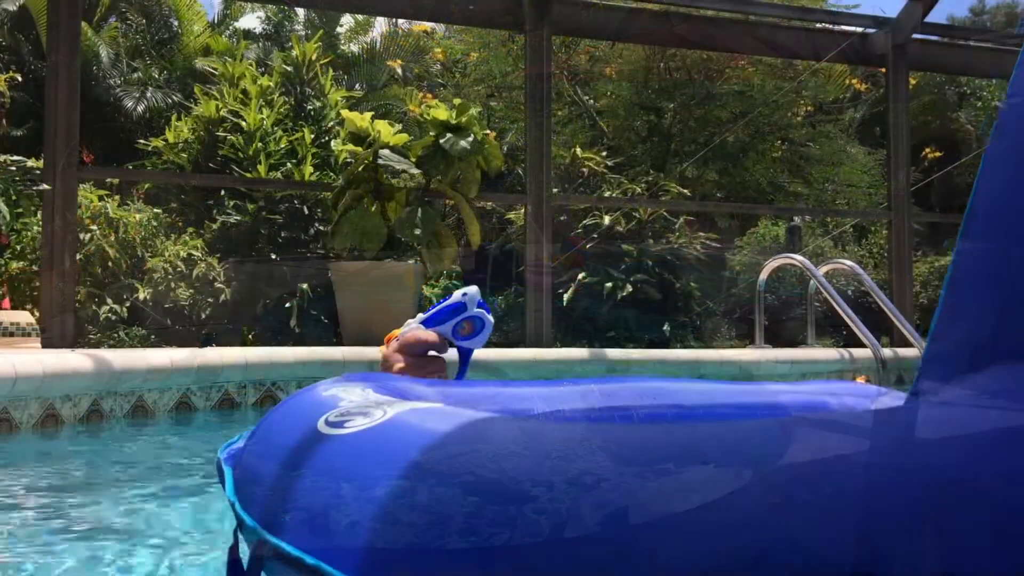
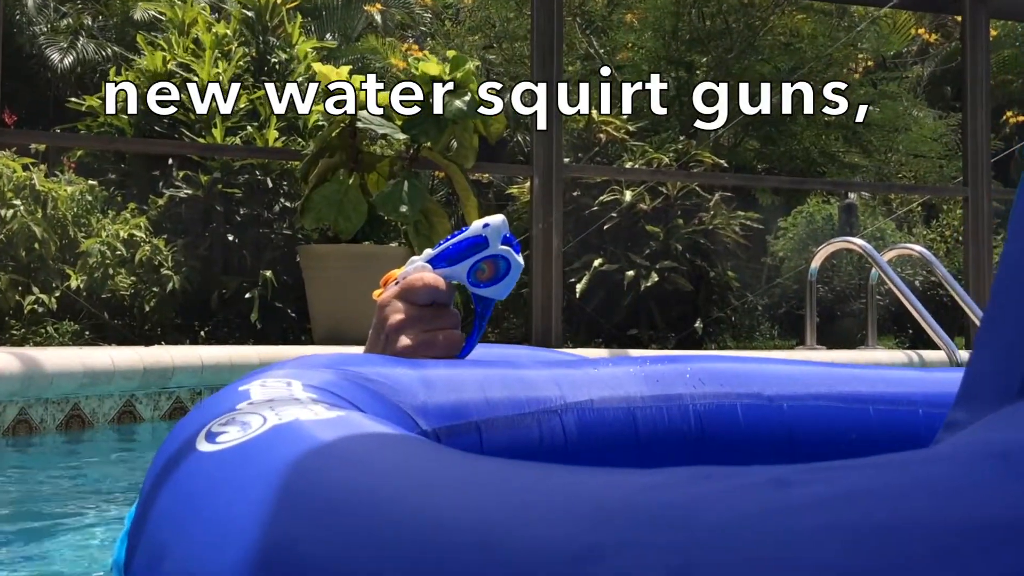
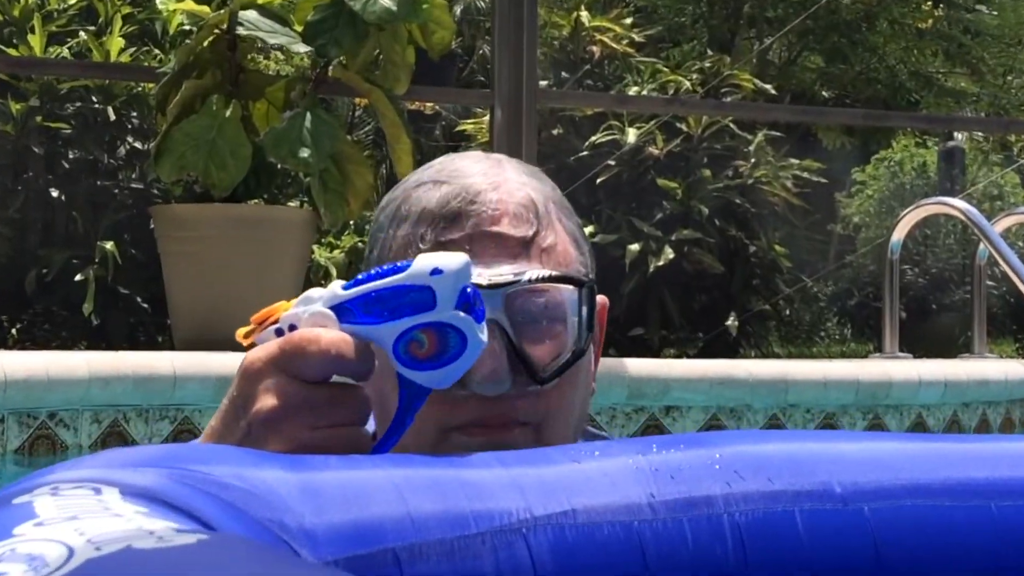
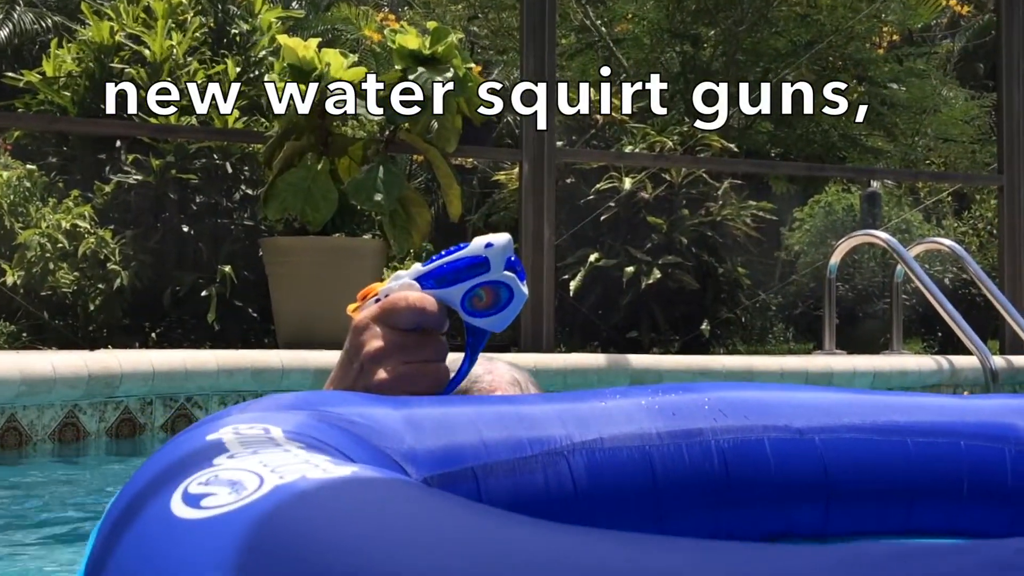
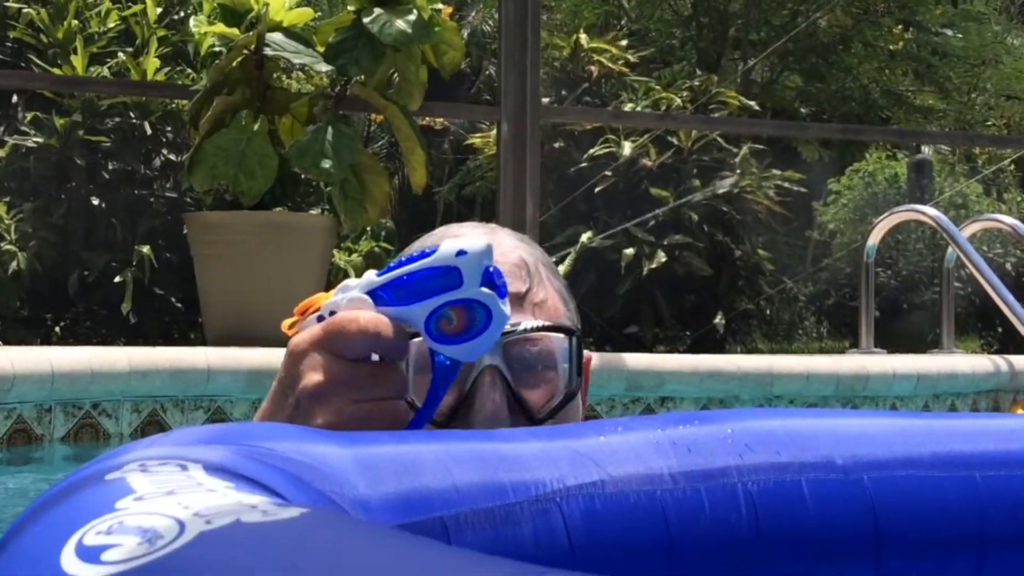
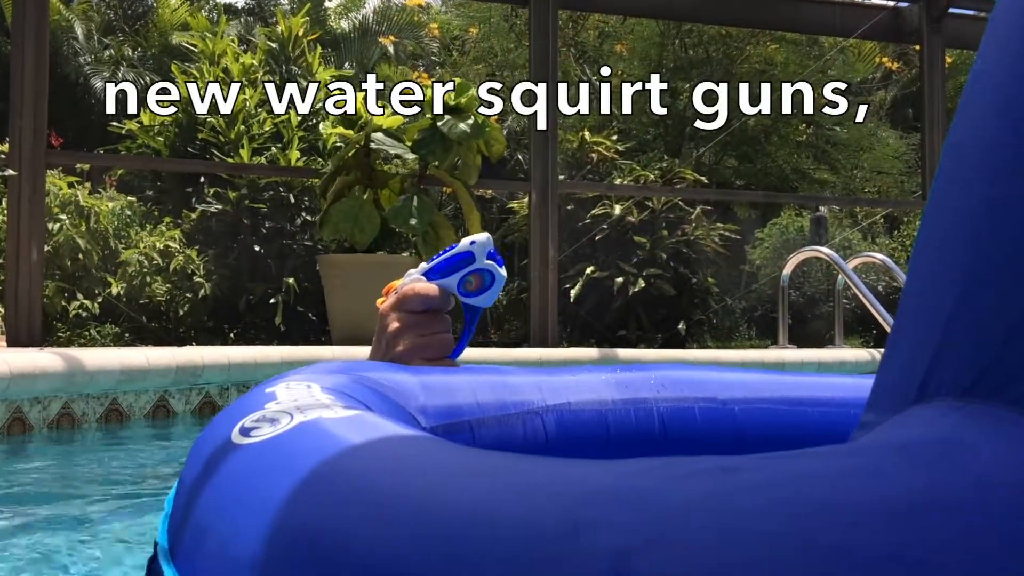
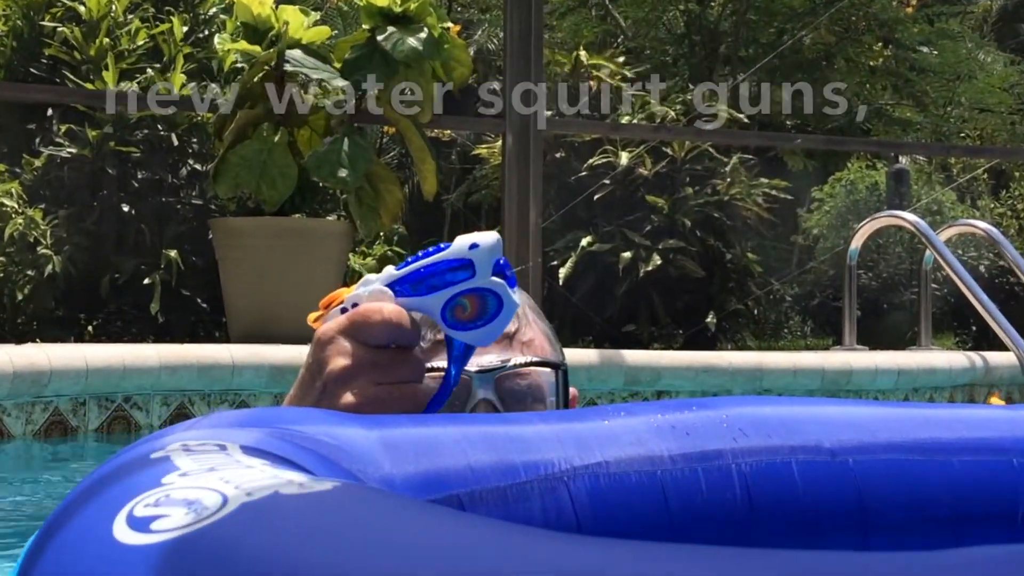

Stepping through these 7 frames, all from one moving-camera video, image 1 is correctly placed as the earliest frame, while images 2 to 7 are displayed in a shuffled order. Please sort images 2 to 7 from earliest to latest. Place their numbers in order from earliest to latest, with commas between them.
6, 2, 4, 7, 5, 3
